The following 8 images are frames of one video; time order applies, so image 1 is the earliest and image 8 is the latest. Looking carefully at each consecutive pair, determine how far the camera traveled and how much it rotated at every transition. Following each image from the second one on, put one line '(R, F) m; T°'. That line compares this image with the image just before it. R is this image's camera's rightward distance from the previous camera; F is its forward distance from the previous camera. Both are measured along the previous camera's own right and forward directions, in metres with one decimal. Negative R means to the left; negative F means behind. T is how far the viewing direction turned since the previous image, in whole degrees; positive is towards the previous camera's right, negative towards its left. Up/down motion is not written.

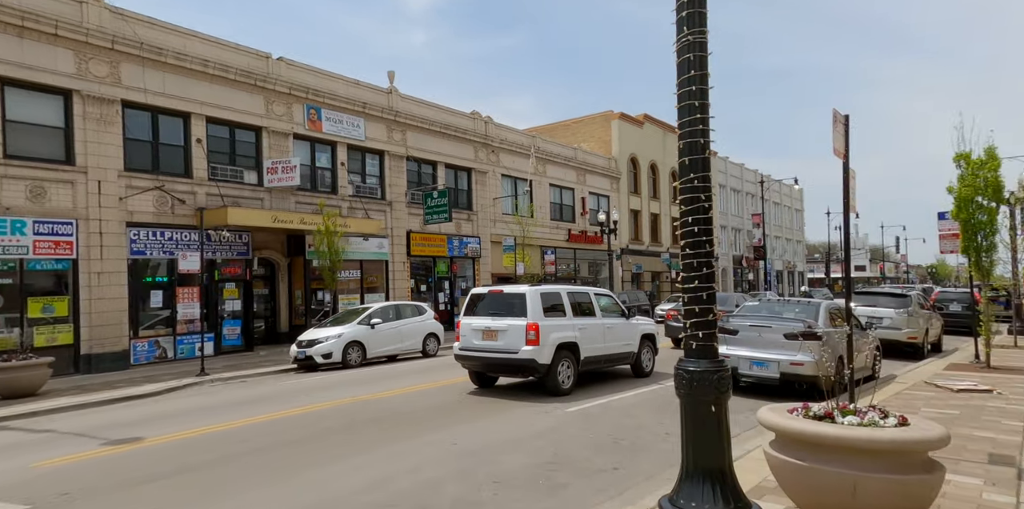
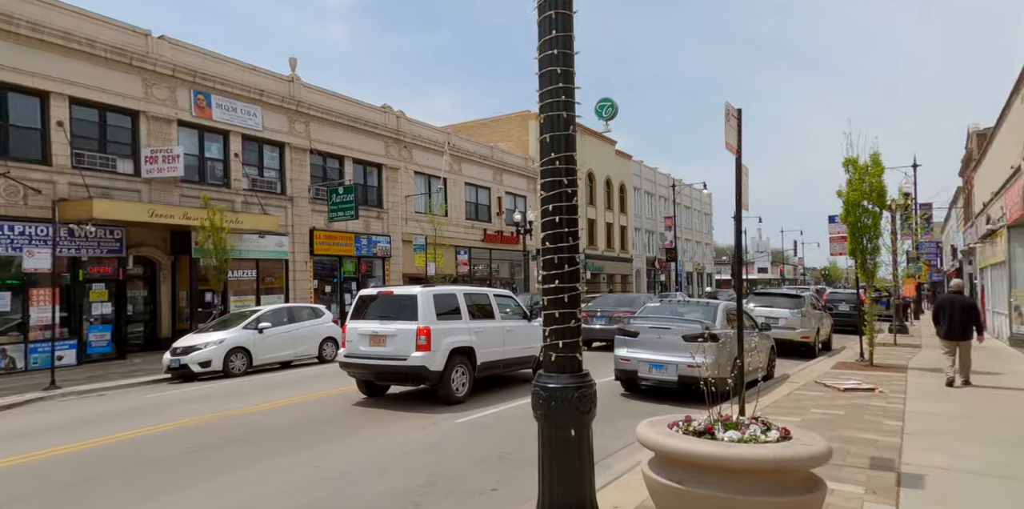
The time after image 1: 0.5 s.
(+0.5, +0.6) m; +8°
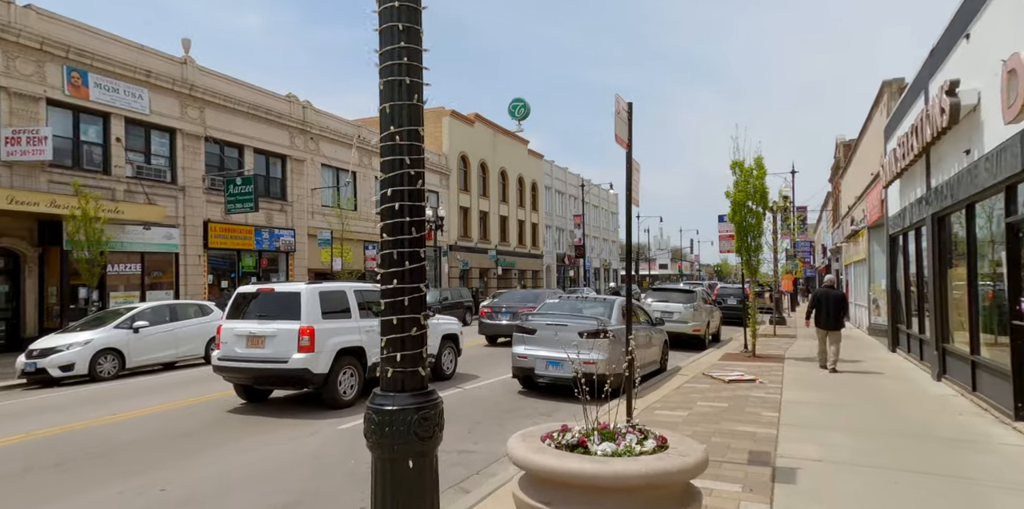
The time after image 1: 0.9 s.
(+0.3, +0.4) m; +9°
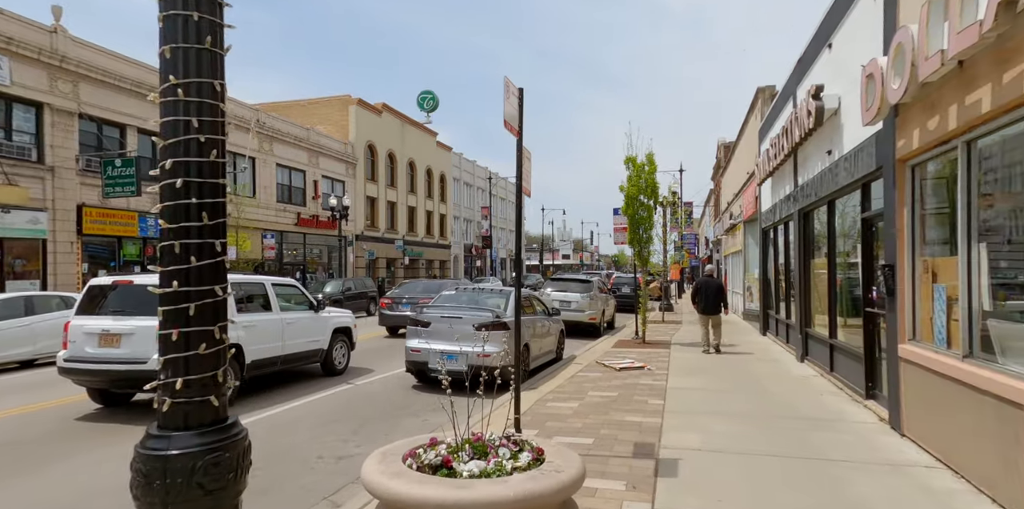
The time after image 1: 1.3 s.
(+0.2, +0.4) m; +10°
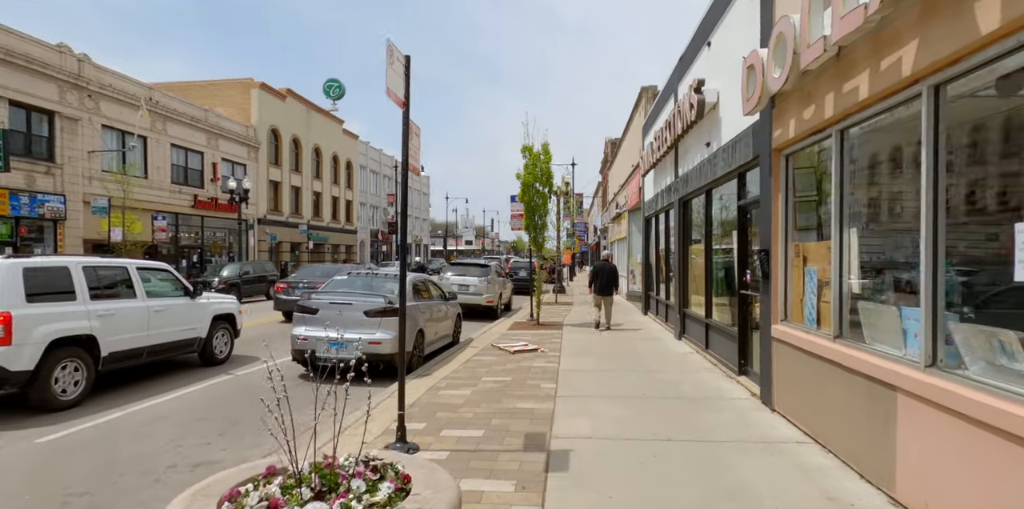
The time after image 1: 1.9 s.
(+0.1, +0.5) m; +11°
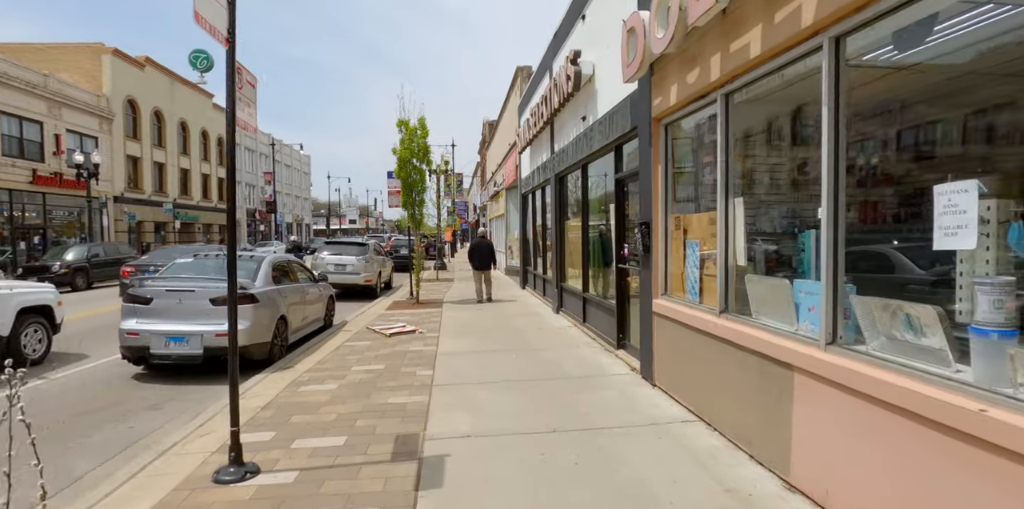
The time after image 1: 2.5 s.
(+0.1, +0.7) m; +13°
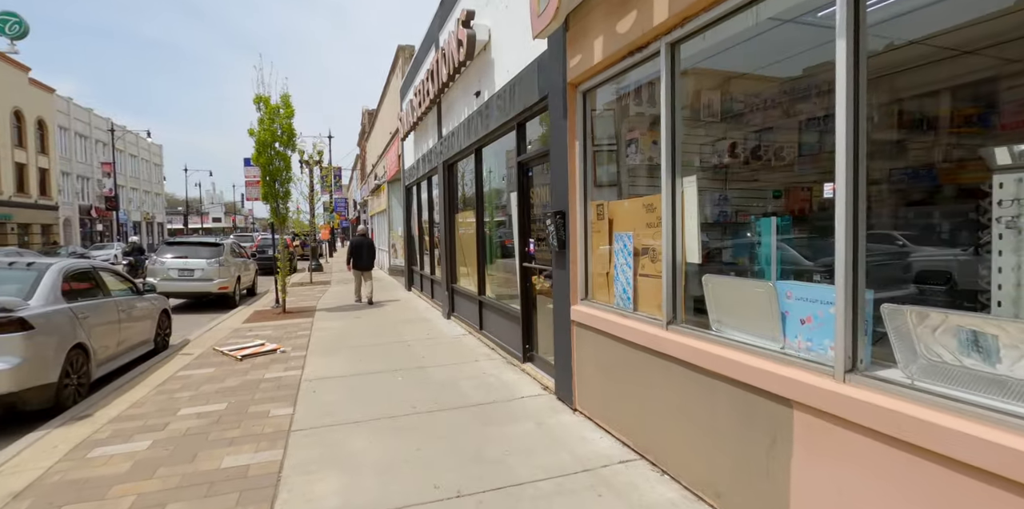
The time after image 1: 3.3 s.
(0.0, +1.2) m; +13°
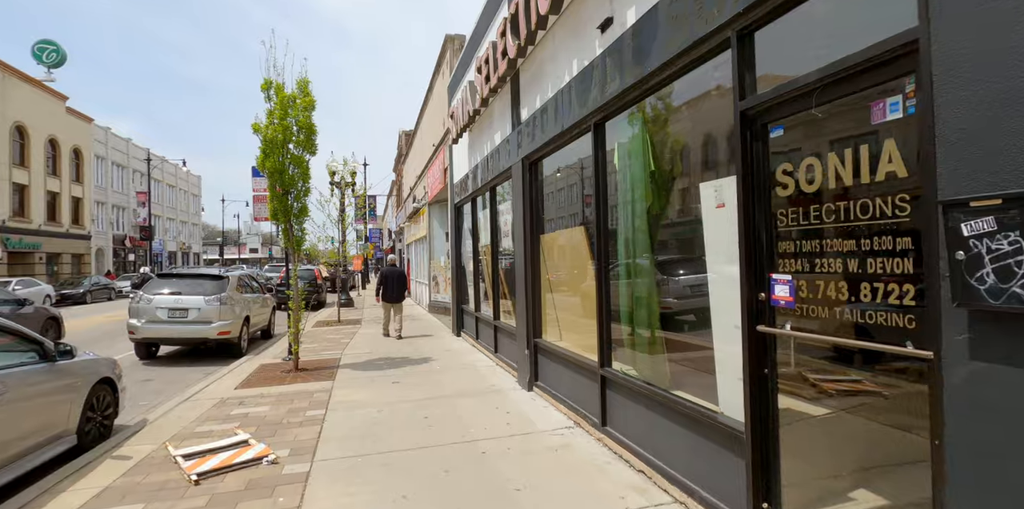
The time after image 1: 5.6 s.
(-1.0, +3.0) m; -3°
